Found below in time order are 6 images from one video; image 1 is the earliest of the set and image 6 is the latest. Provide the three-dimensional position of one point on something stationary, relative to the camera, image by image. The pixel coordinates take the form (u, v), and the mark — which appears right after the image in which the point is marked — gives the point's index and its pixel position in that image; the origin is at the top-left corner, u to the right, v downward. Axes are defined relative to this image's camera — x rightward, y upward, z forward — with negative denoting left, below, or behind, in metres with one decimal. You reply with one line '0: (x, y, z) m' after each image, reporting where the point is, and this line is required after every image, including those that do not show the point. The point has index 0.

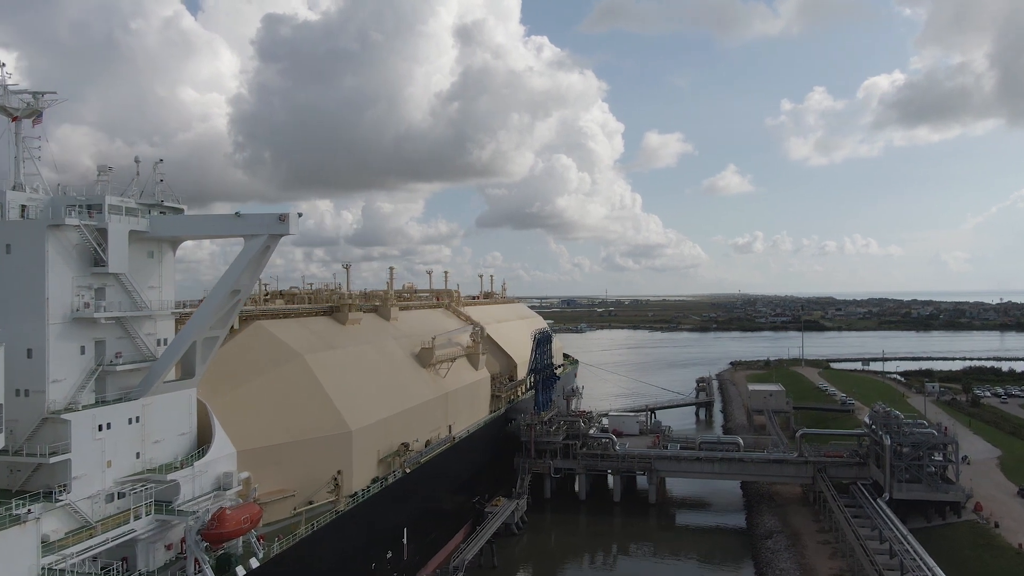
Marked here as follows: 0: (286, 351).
0: (-5.7, -1.6, +19.7) m
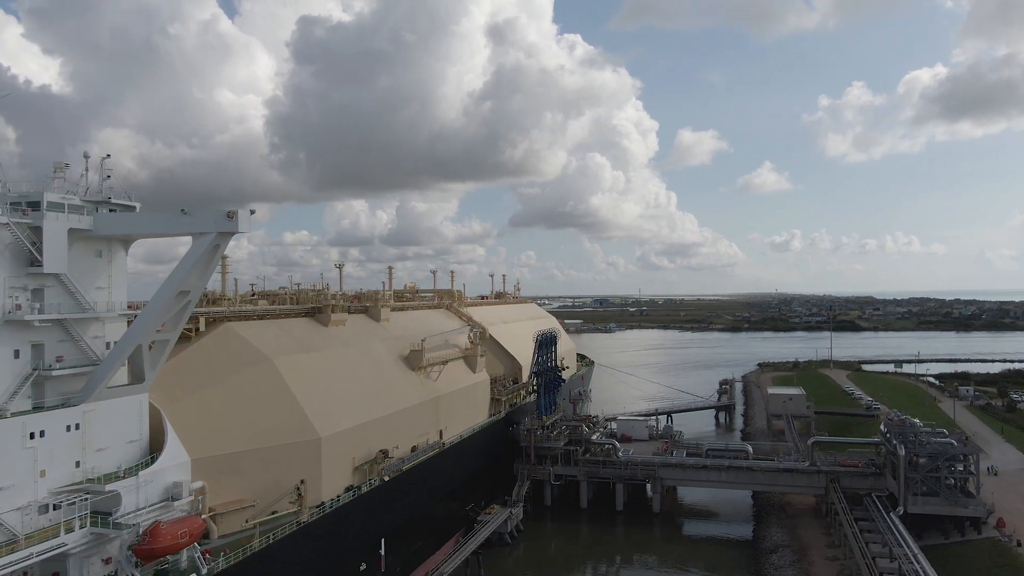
0: (-6.3, -1.6, +19.0) m
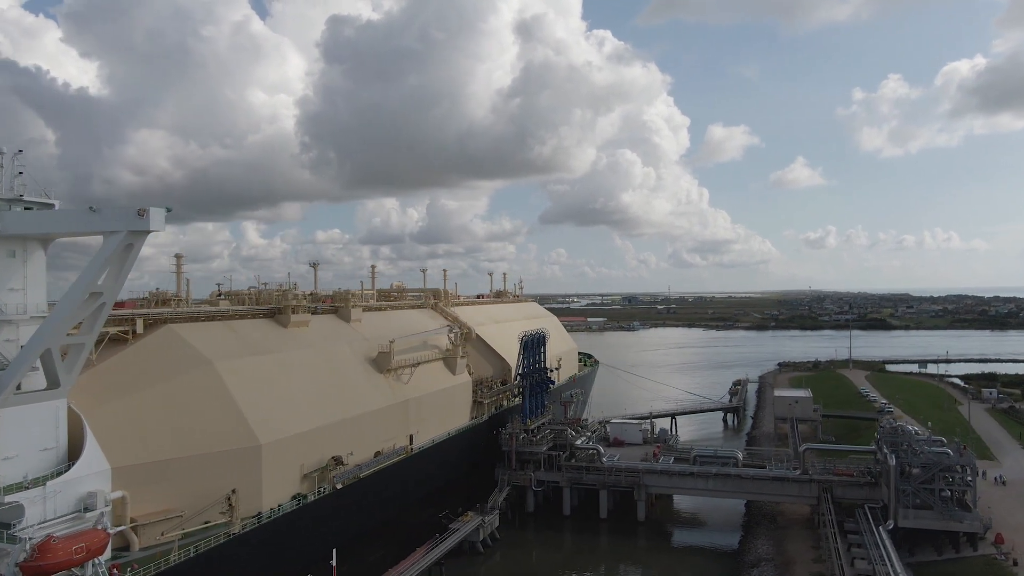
0: (-7.4, -1.6, +18.3) m
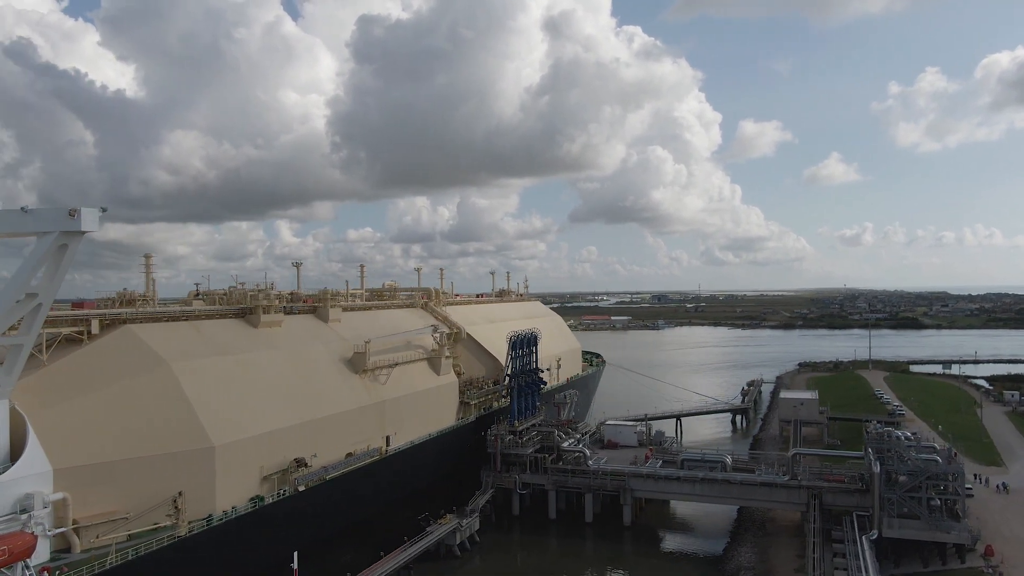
0: (-8.4, -1.6, +18.2) m
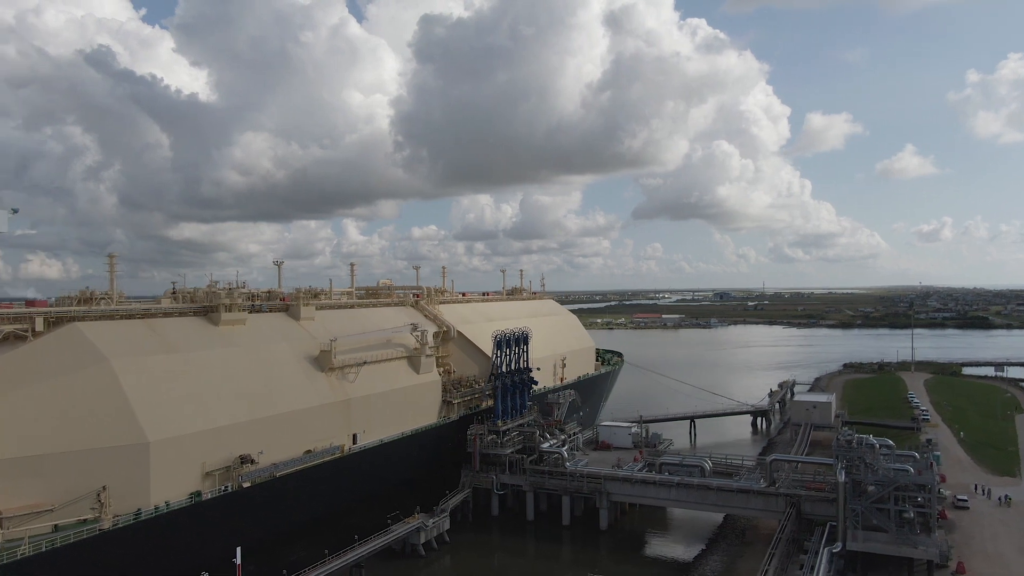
0: (-10.0, -1.6, +18.6) m
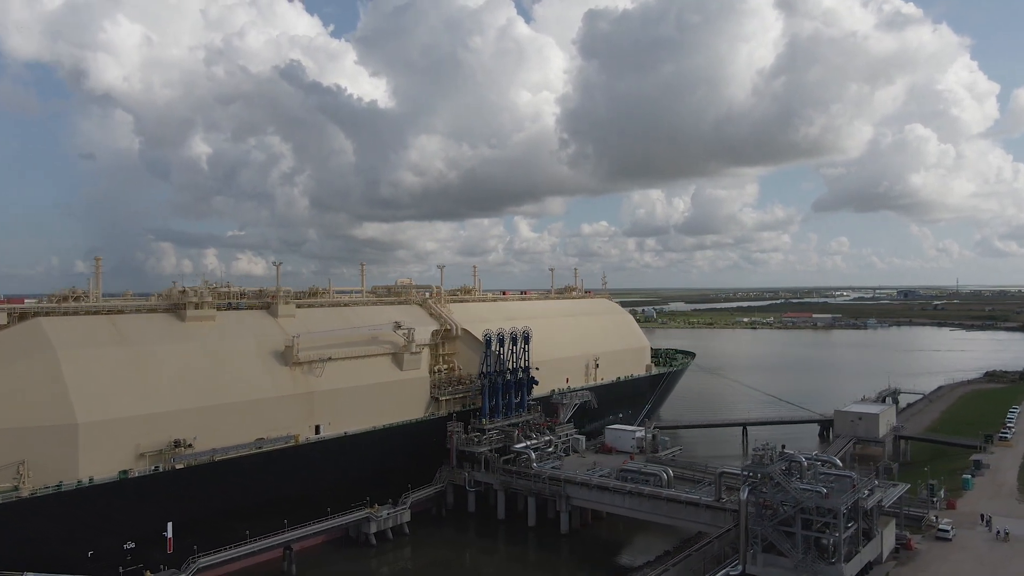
0: (-12.8, -1.6, +21.4) m
